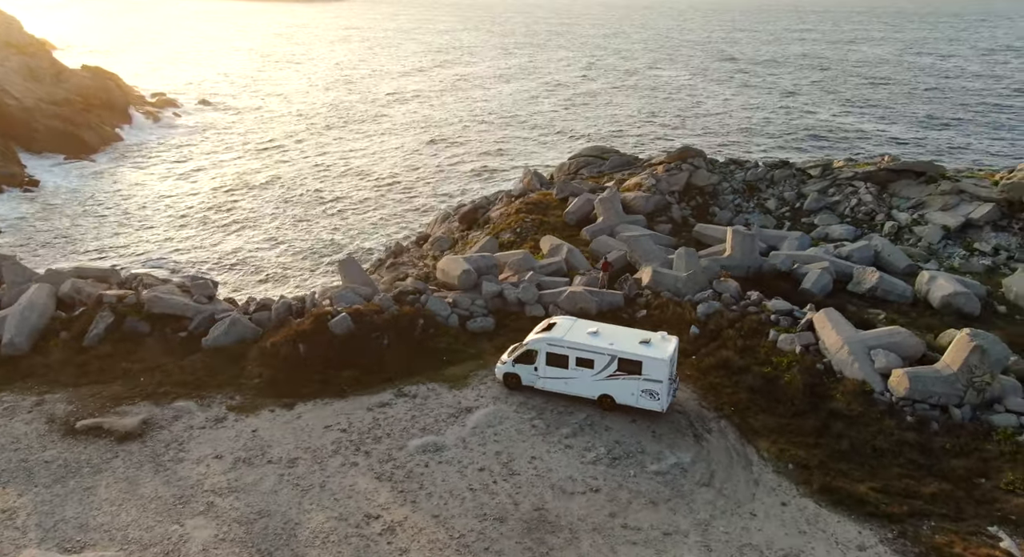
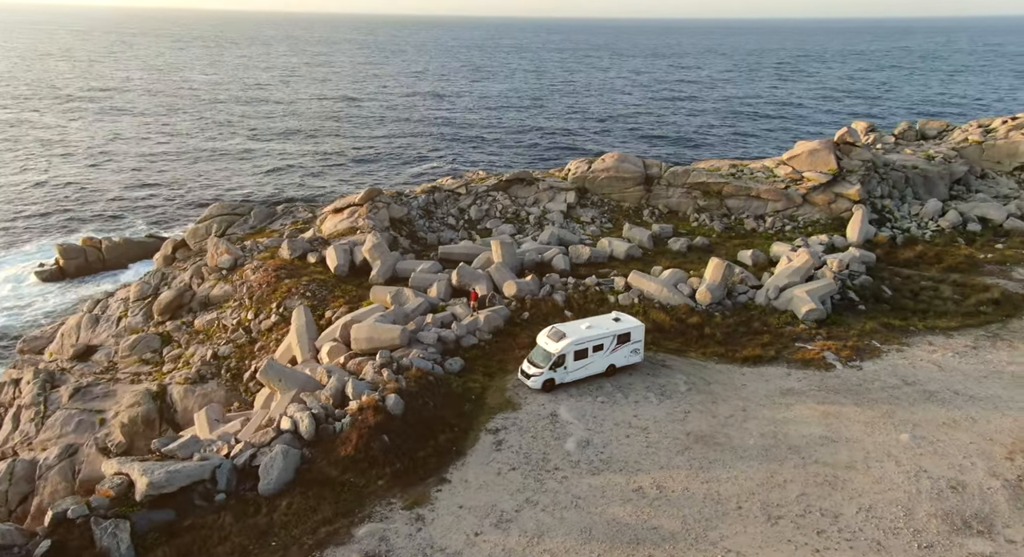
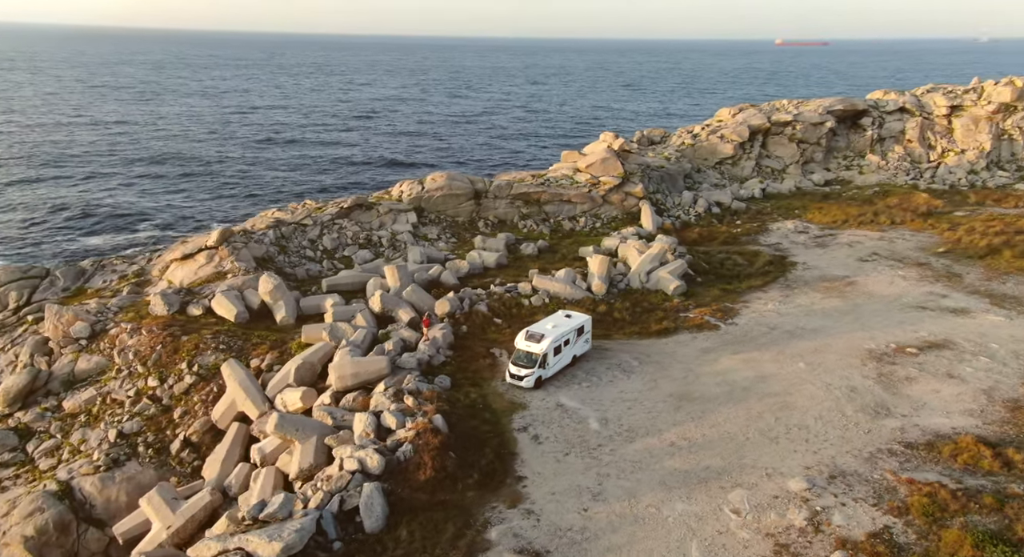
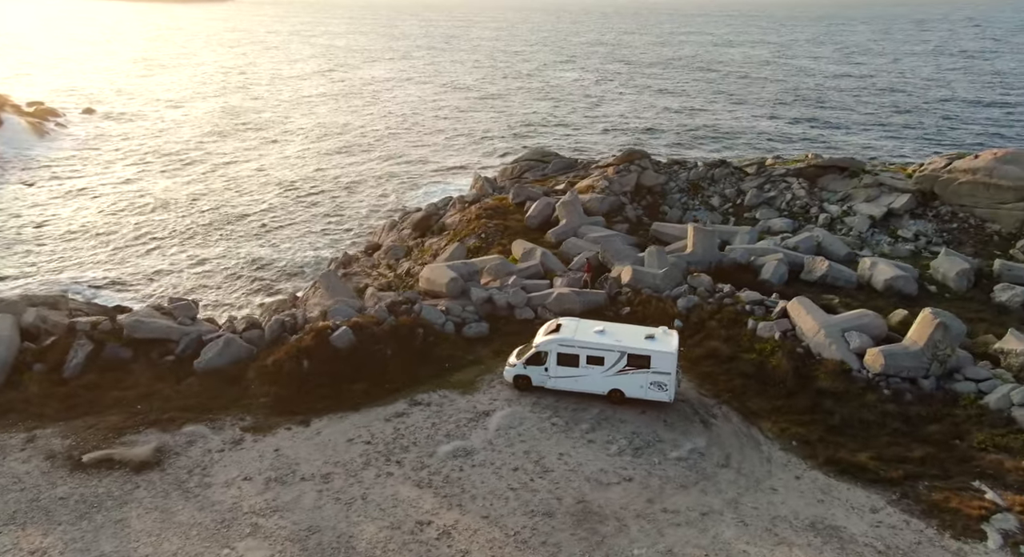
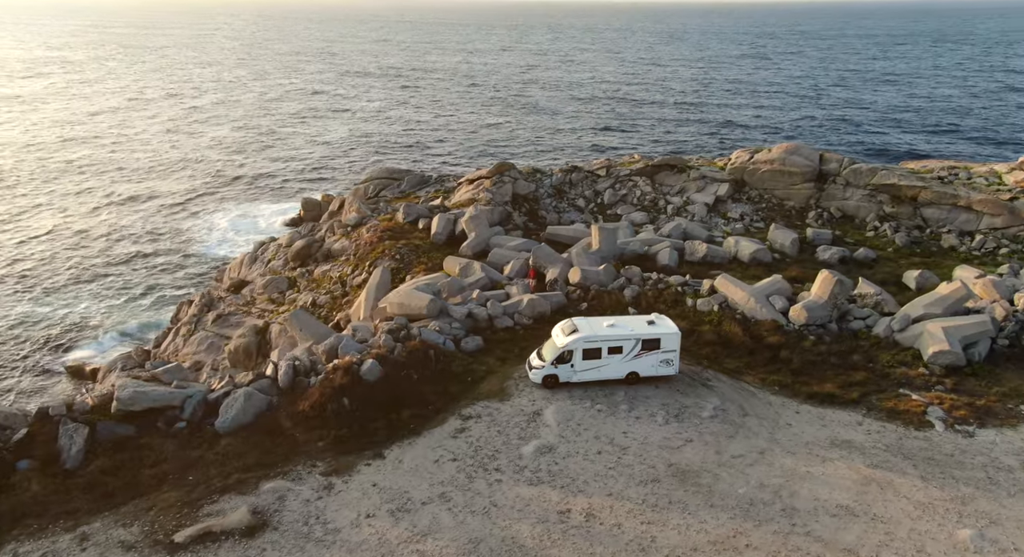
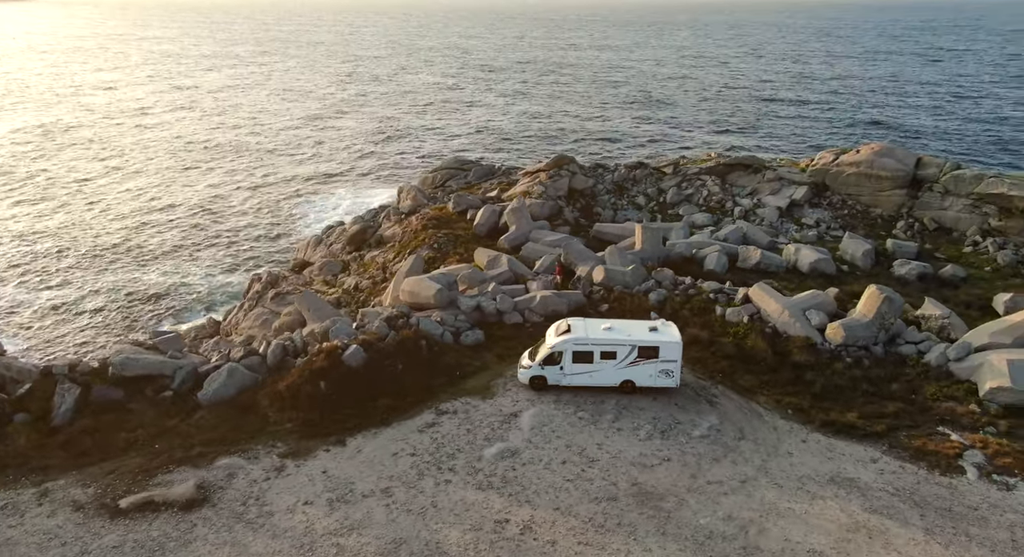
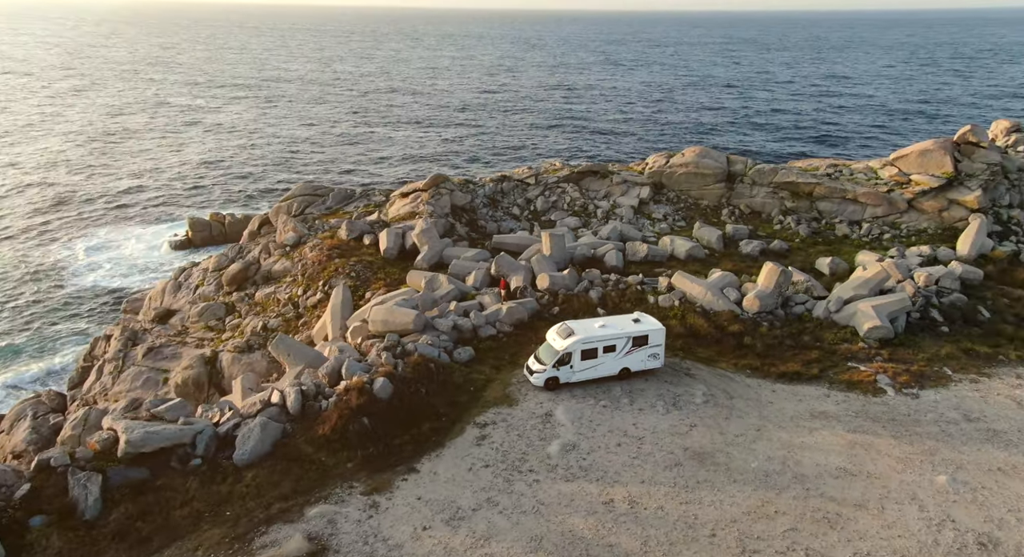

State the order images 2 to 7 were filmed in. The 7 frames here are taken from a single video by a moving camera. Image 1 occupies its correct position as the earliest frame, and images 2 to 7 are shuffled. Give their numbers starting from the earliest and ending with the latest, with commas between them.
4, 6, 5, 7, 2, 3
